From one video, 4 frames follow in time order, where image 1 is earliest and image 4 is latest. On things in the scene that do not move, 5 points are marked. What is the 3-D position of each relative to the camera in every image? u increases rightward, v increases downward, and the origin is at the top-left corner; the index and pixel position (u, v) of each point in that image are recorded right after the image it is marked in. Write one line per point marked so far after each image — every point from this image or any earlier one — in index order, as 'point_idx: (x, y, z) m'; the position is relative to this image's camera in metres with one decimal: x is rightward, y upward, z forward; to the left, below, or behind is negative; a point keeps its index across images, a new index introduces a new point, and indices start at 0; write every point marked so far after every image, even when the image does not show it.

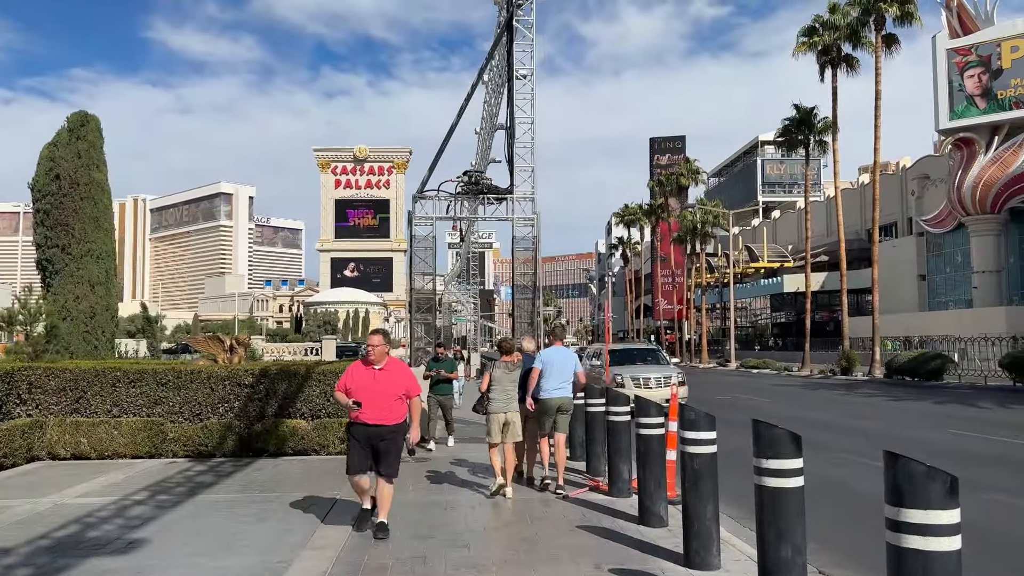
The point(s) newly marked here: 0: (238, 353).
0: (-4.8, -1.2, +13.9) m
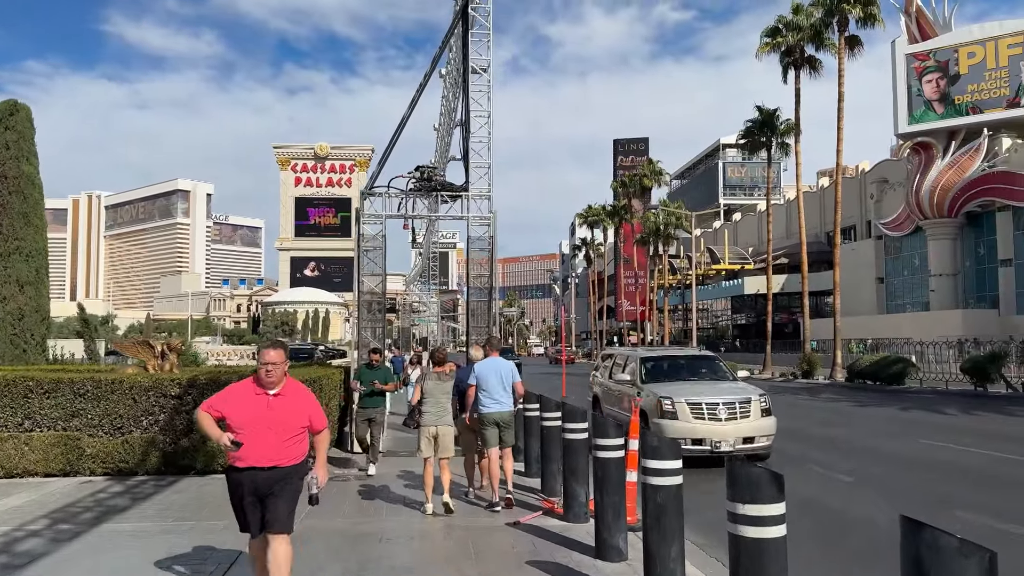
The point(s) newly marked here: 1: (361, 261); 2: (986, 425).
0: (-5.5, -1.2, +13.0) m
1: (-3.2, +0.6, +17.0) m
2: (+9.9, -2.9, +16.8) m
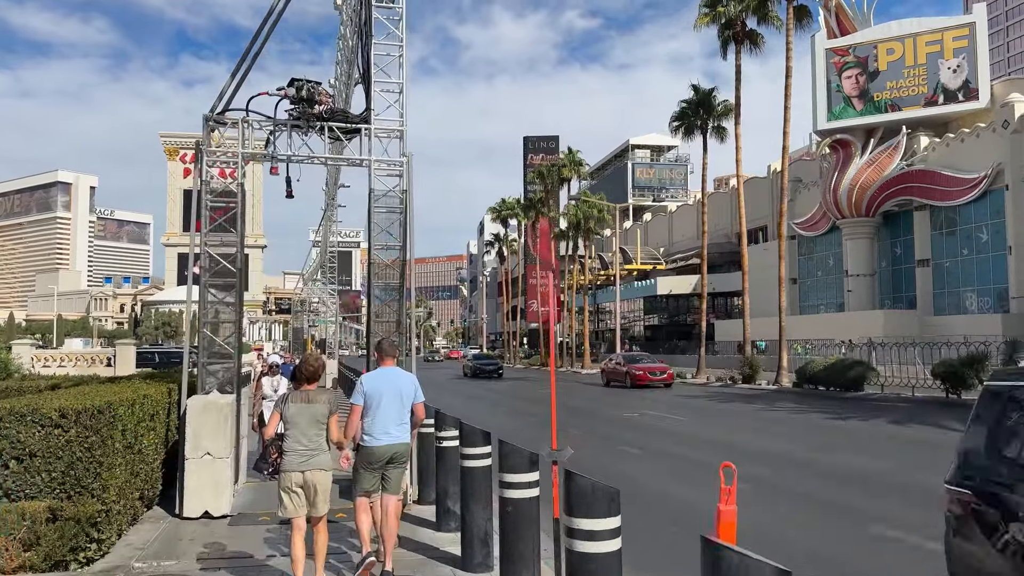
0: (-6.4, -0.9, +8.5) m
1: (-4.6, +0.8, +12.7) m
2: (+8.5, -2.7, +14.1) m
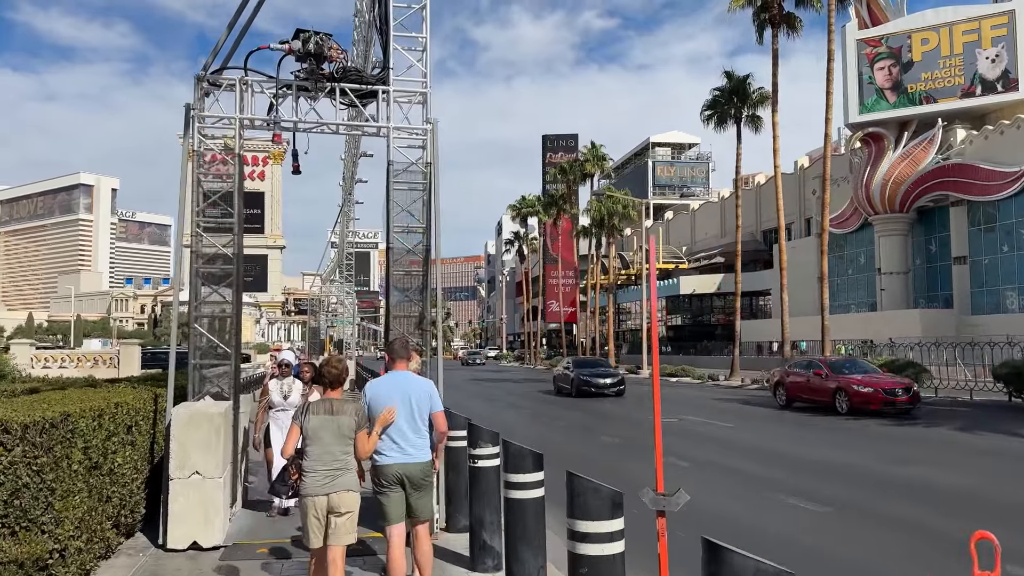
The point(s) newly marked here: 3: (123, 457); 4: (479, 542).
0: (-6.0, -0.8, +7.4) m
1: (-4.1, +0.9, +11.6) m
2: (+9.0, -2.6, +12.6) m
3: (-2.8, -1.2, +5.7) m
4: (-0.3, -2.1, +7.0) m
